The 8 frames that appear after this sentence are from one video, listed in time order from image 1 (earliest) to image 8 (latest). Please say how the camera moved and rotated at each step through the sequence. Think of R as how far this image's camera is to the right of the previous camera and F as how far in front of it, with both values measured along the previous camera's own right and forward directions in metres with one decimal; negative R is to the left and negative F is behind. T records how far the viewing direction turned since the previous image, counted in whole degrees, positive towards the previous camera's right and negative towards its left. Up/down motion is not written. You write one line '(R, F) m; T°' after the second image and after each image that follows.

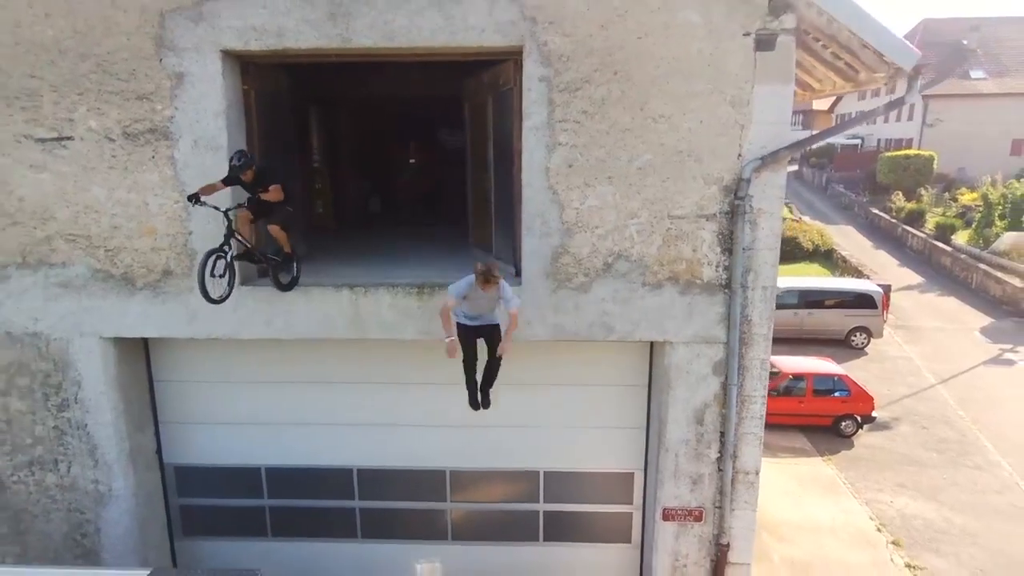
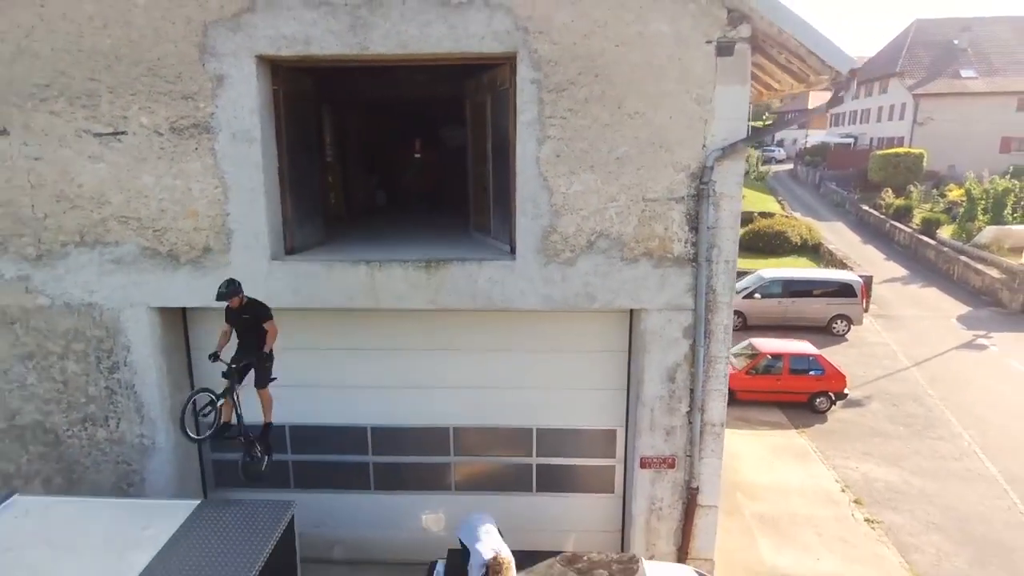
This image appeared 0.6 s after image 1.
(0.0, -0.9) m; 0°
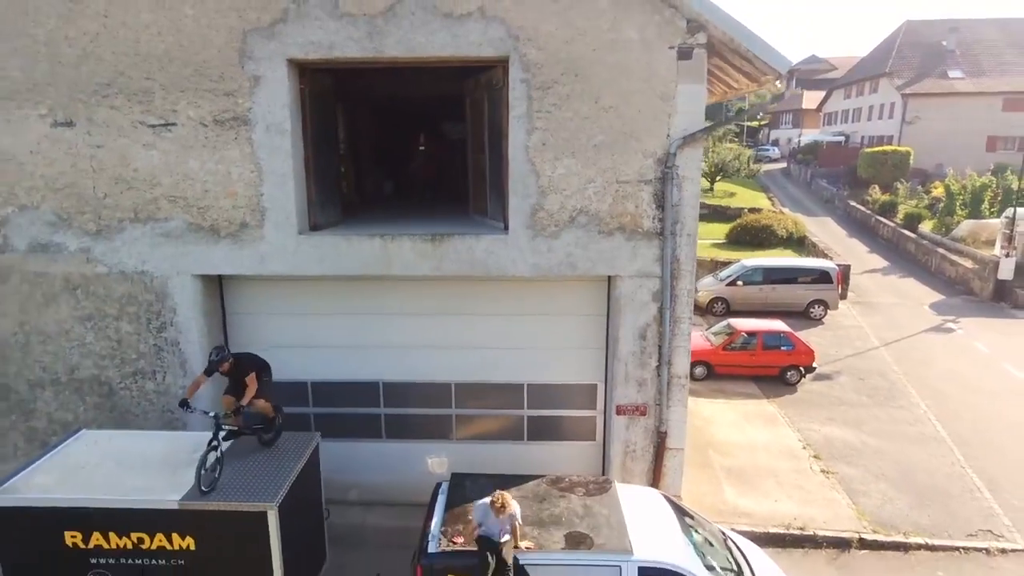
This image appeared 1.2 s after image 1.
(+0.1, -1.1) m; 0°
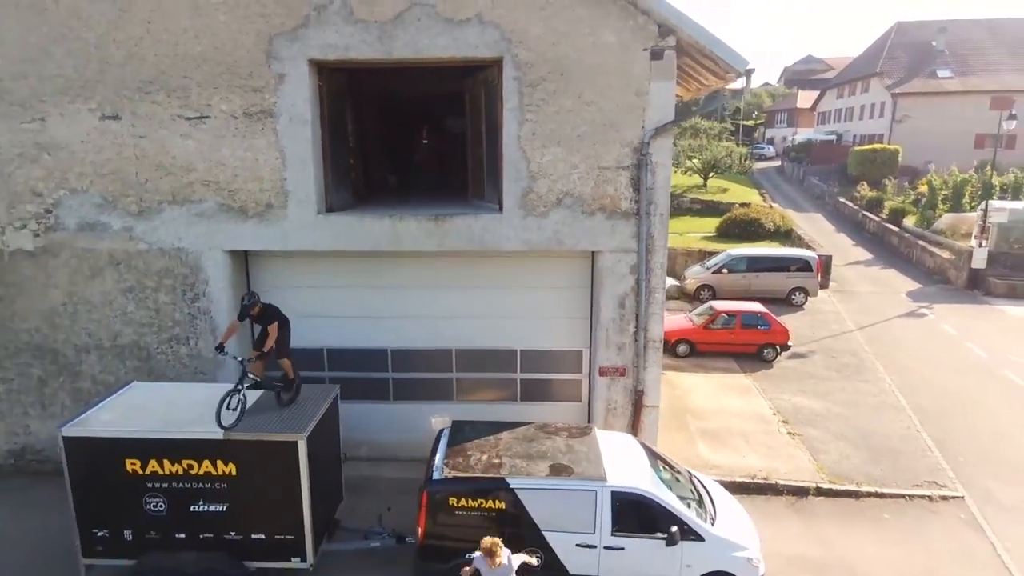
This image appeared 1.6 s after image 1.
(+0.1, -1.0) m; 0°
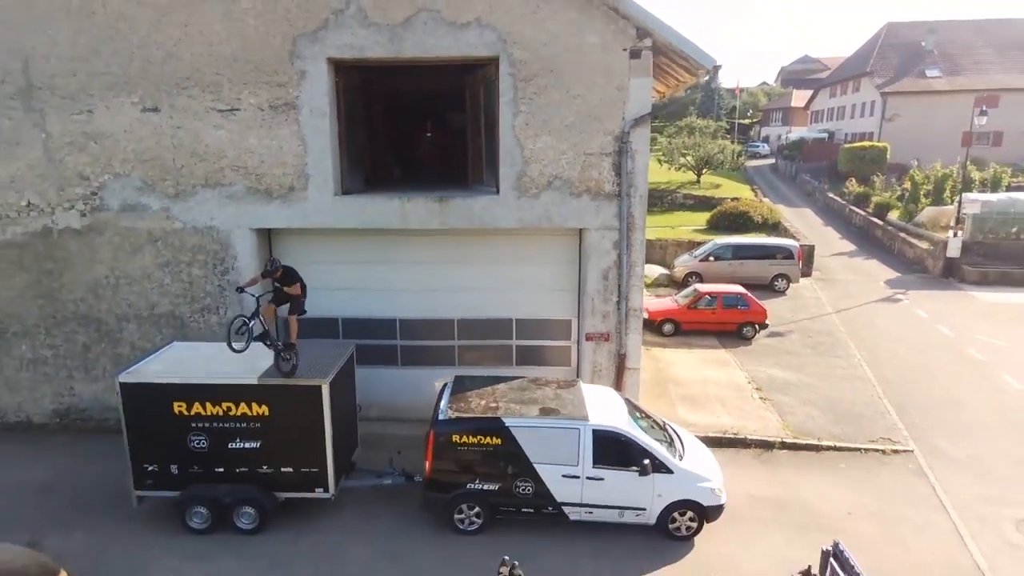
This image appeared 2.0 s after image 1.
(+0.1, -1.1) m; 0°
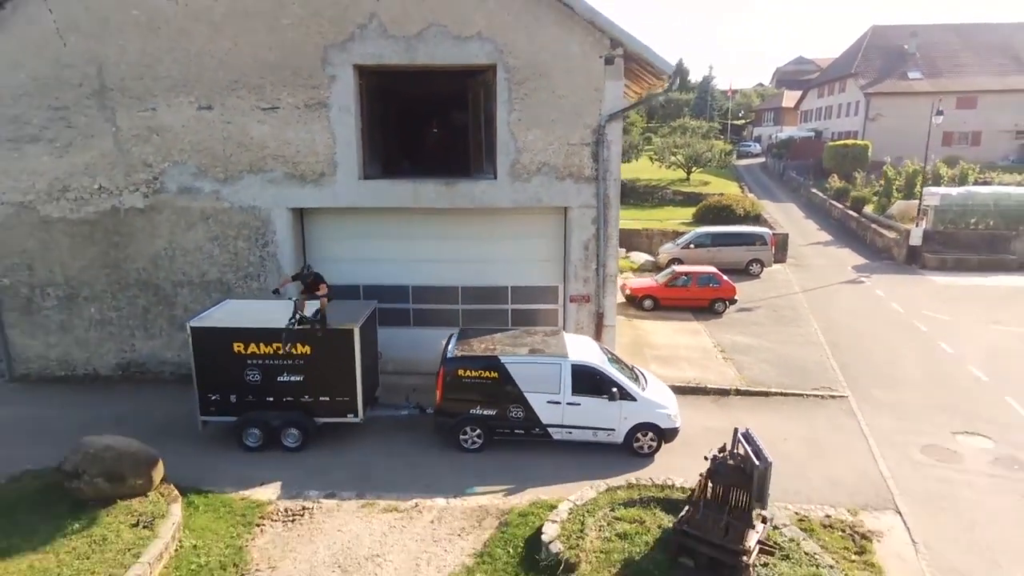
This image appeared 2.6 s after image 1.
(+0.1, -1.9) m; 0°
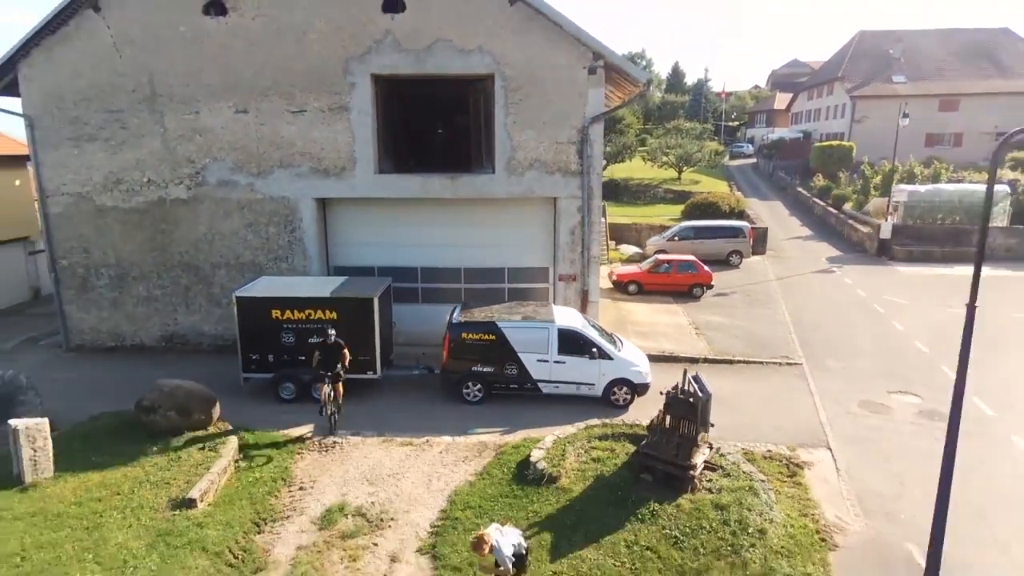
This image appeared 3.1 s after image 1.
(+0.1, -1.8) m; 0°
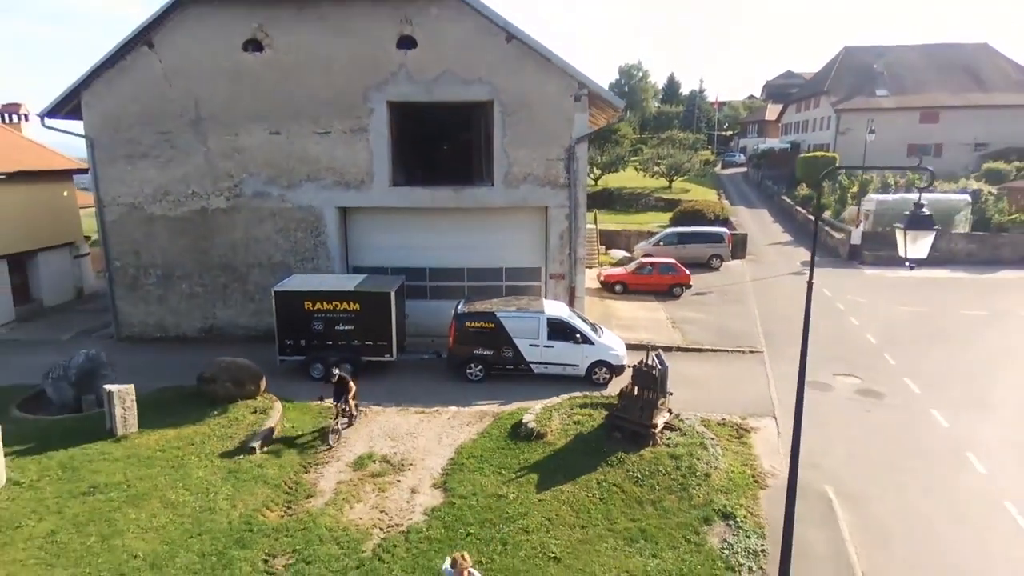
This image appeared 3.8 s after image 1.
(+0.1, -2.1) m; 0°
